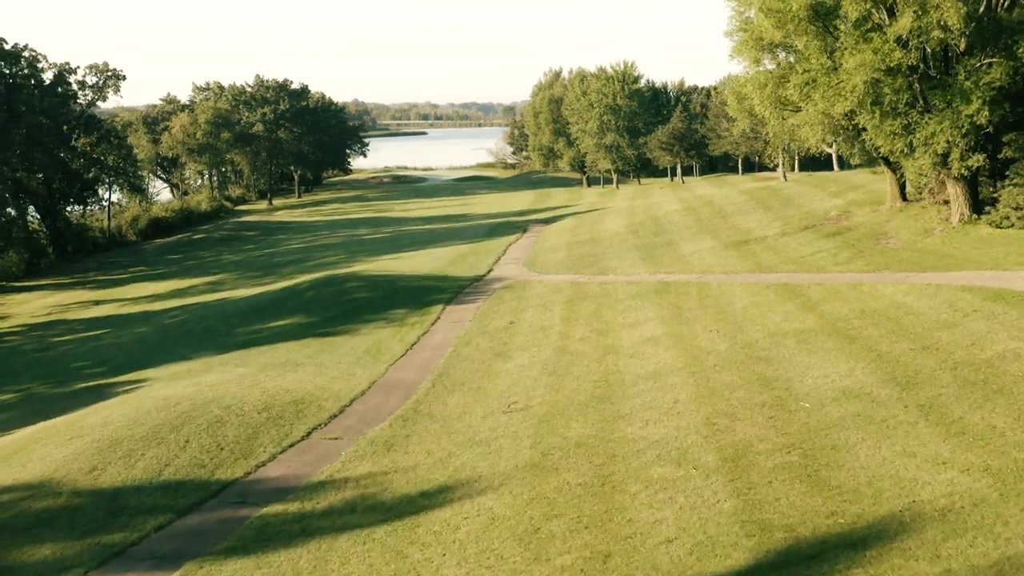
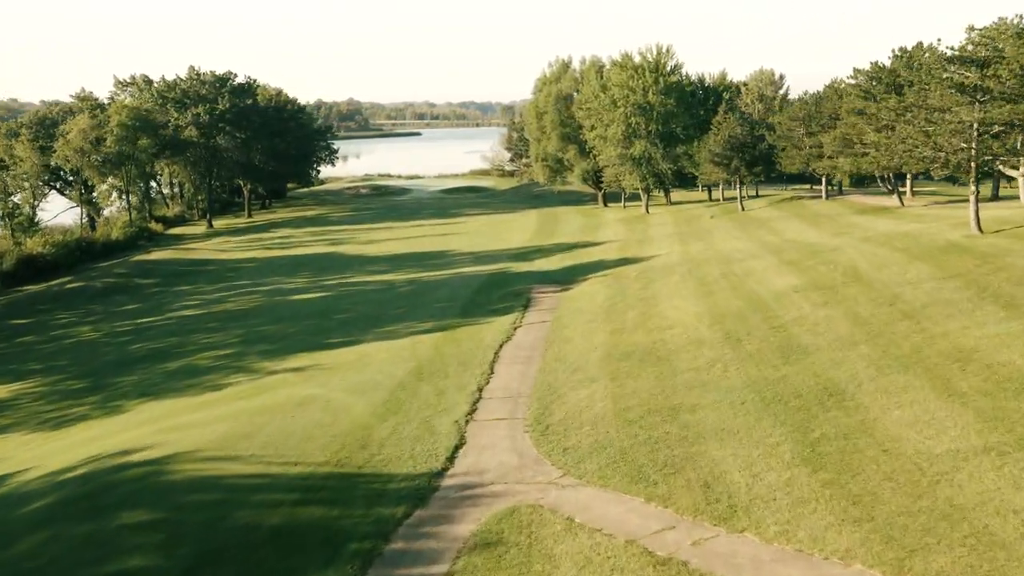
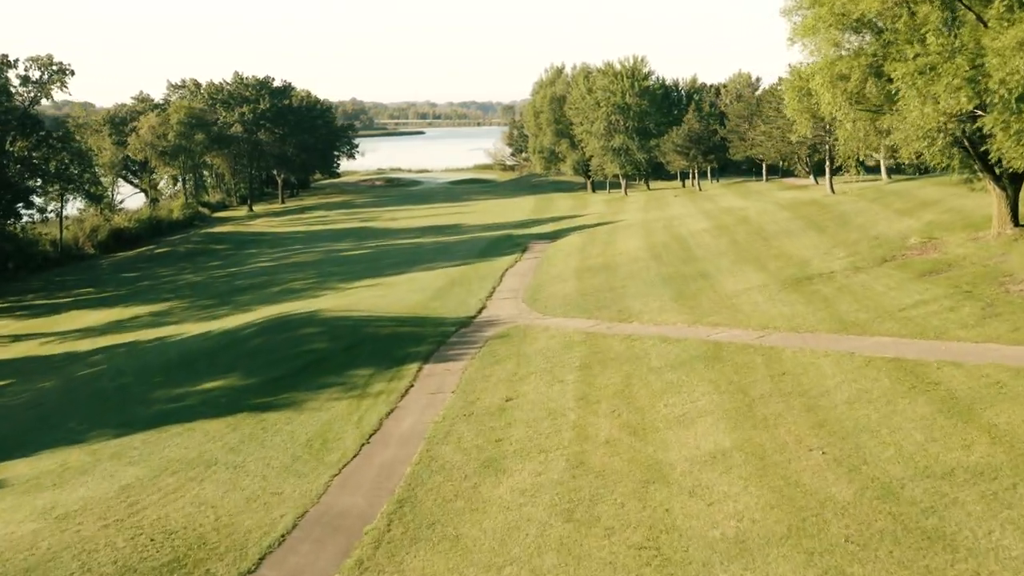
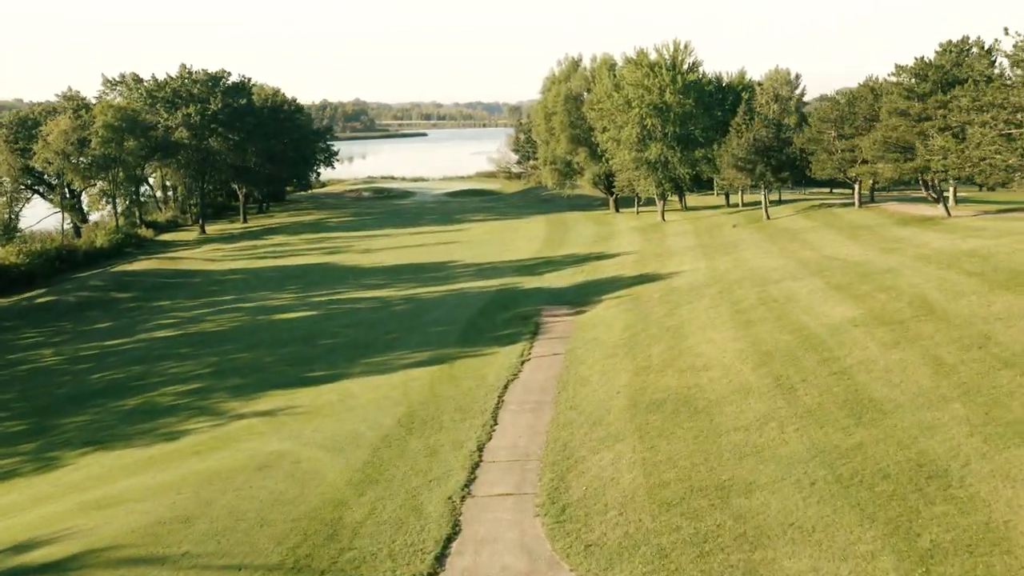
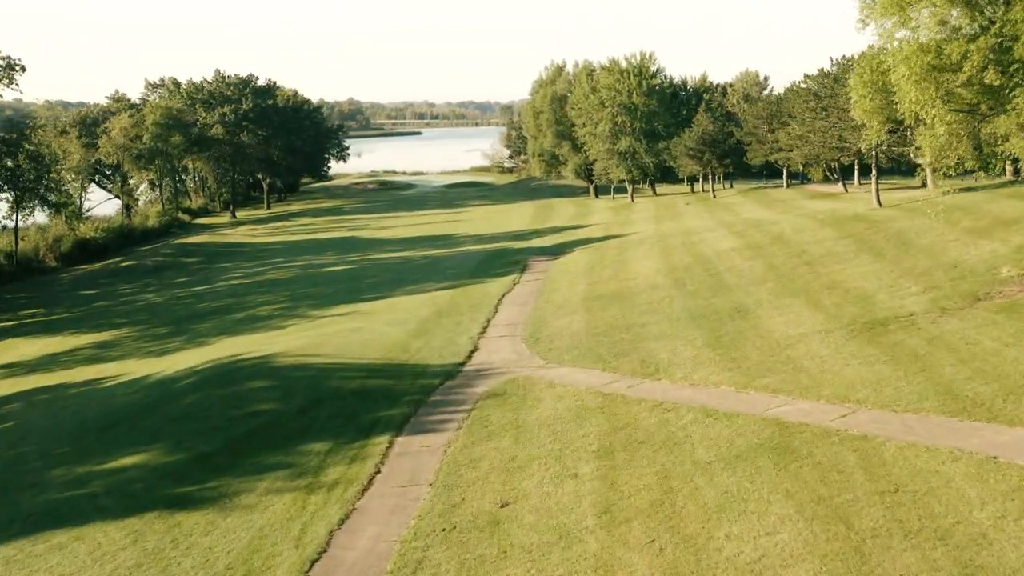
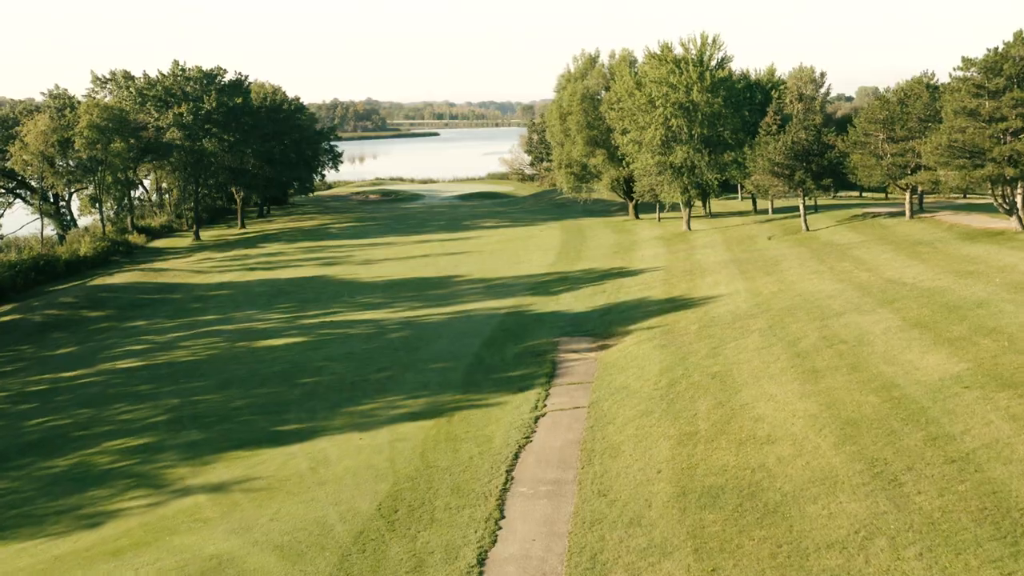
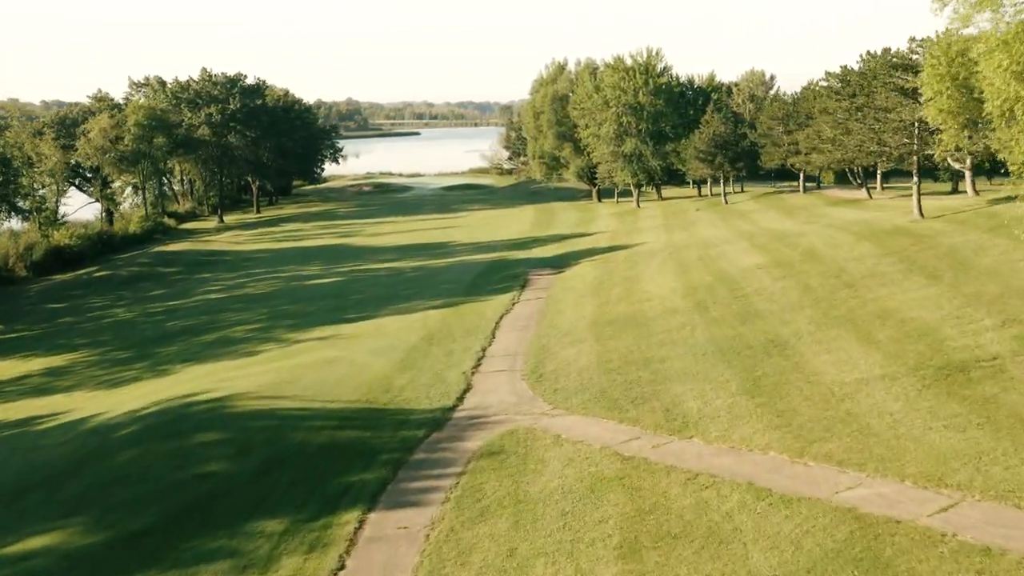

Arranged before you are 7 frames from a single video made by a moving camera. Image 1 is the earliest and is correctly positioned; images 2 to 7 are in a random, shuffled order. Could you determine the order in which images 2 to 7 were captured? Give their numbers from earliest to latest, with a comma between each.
3, 5, 7, 2, 4, 6
